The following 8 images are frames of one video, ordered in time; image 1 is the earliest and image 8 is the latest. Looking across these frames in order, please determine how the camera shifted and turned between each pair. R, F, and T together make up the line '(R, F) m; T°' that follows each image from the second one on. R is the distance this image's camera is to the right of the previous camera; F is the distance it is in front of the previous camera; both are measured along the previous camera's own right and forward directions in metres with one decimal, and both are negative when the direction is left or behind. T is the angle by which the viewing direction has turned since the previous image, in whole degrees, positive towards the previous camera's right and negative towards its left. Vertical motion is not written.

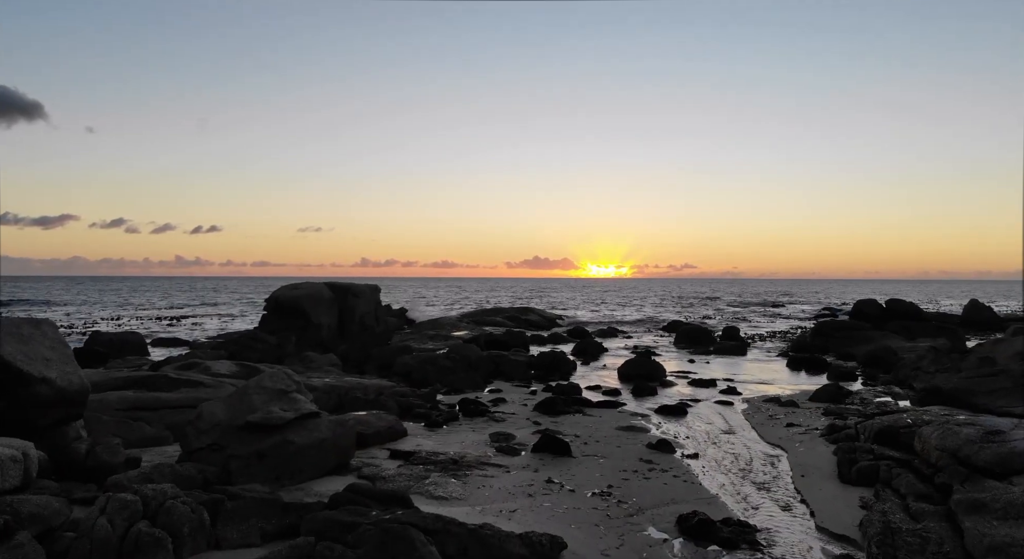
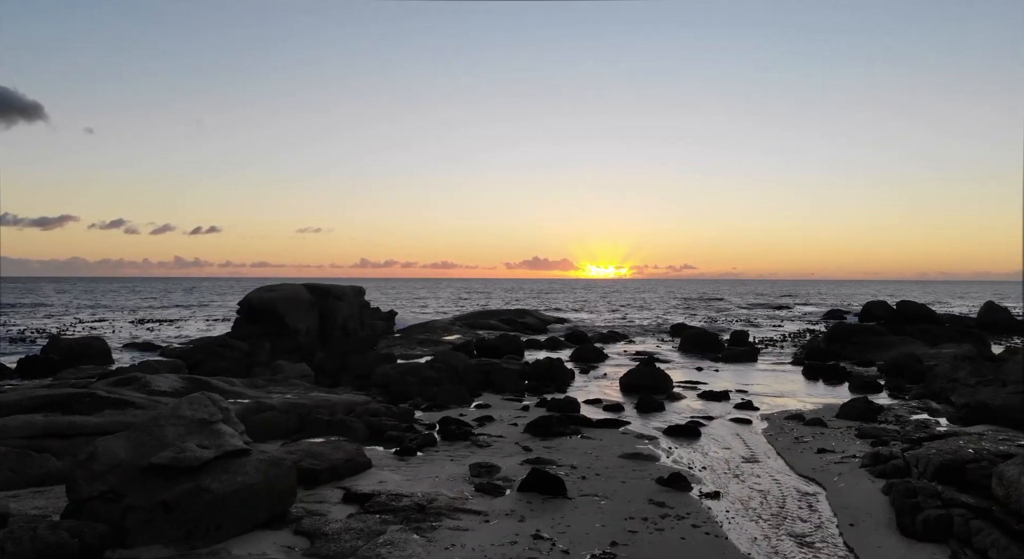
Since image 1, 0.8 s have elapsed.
(+0.3, +2.5) m; 0°
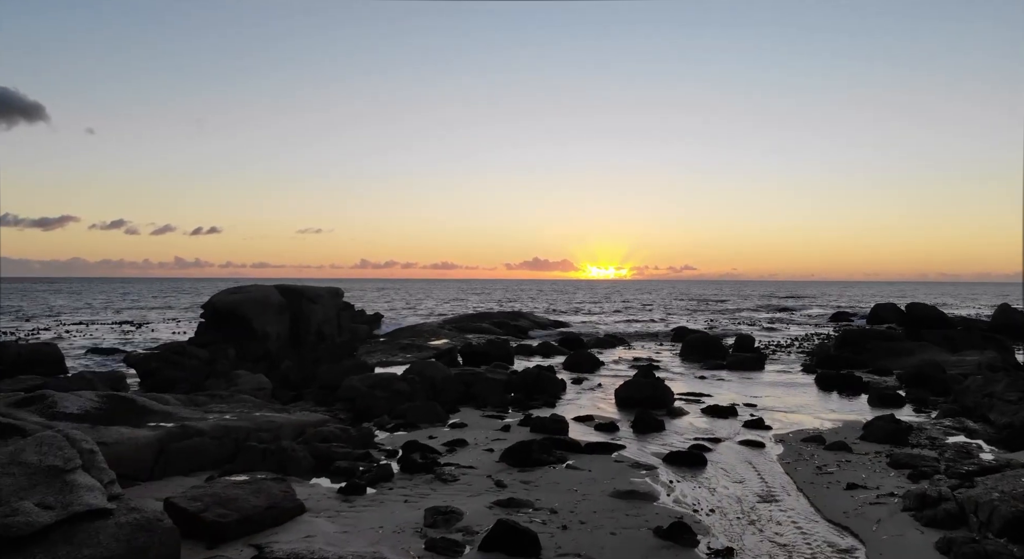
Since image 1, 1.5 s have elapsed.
(+0.5, +2.4) m; 0°
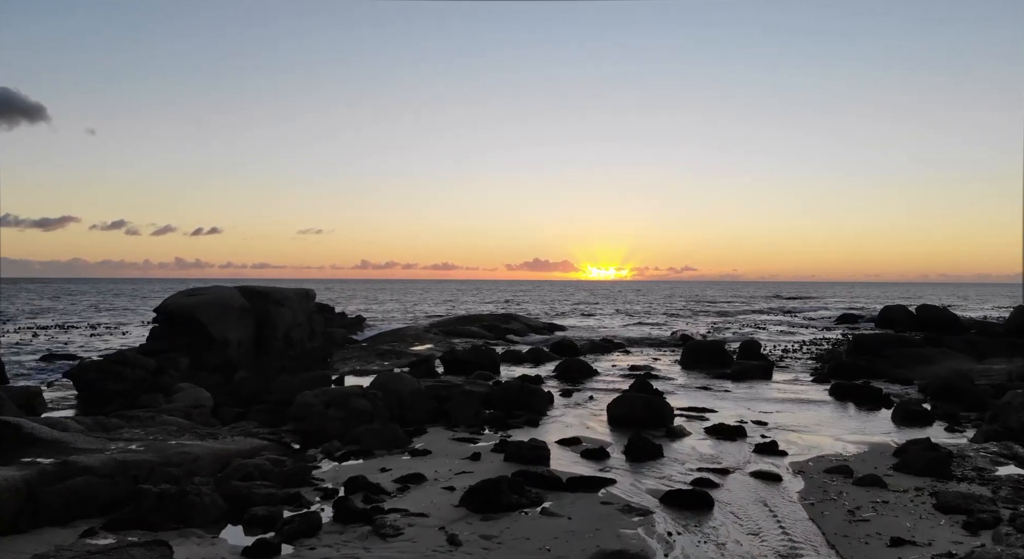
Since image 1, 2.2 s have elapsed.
(+0.6, +2.6) m; 0°
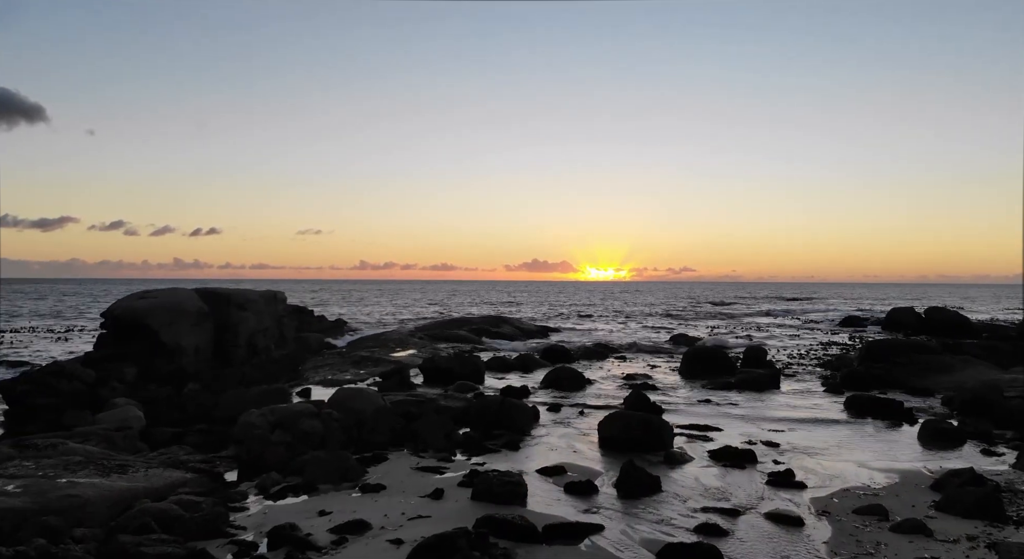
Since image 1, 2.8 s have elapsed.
(+0.5, +2.3) m; 0°
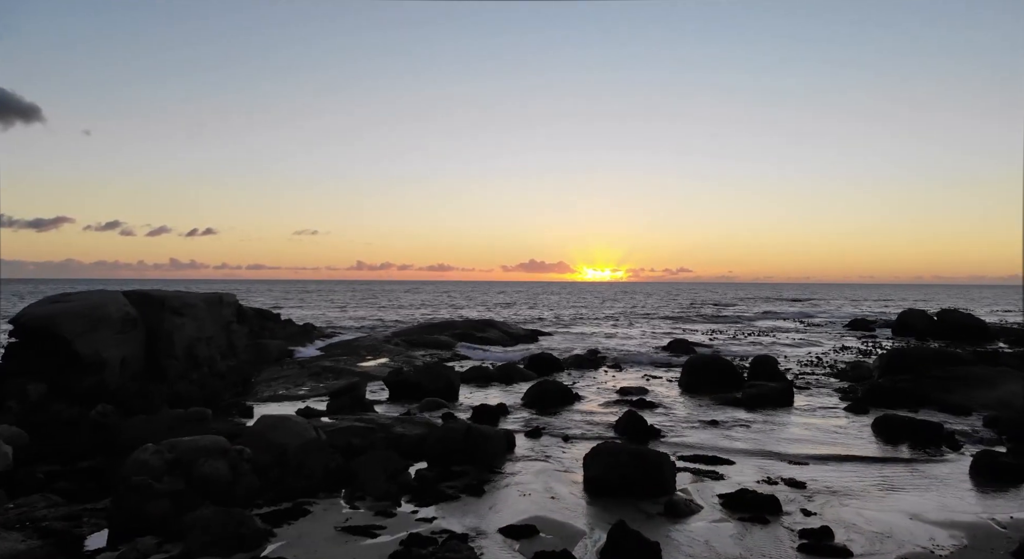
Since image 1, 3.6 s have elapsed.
(+0.6, +3.2) m; 0°
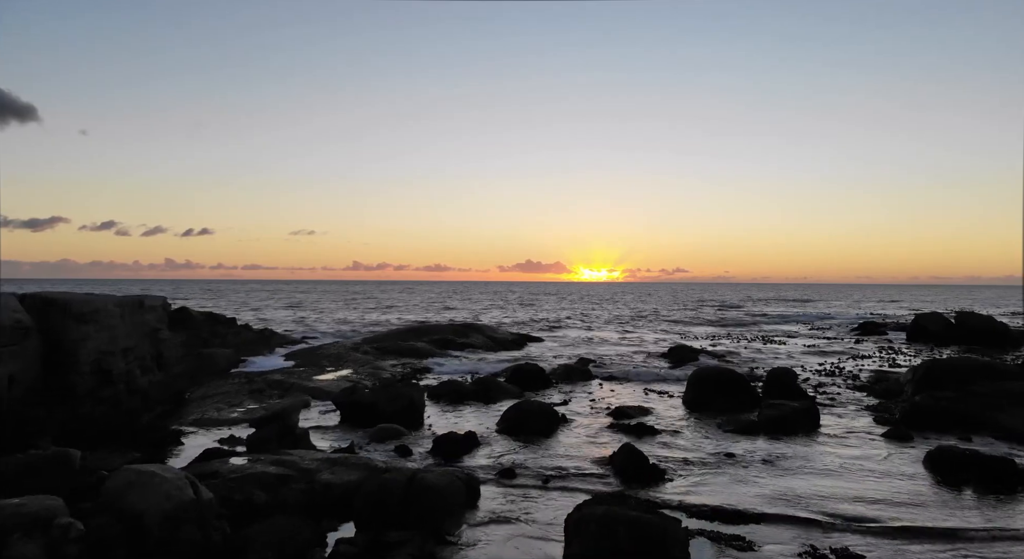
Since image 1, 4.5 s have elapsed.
(+0.6, +3.7) m; 0°
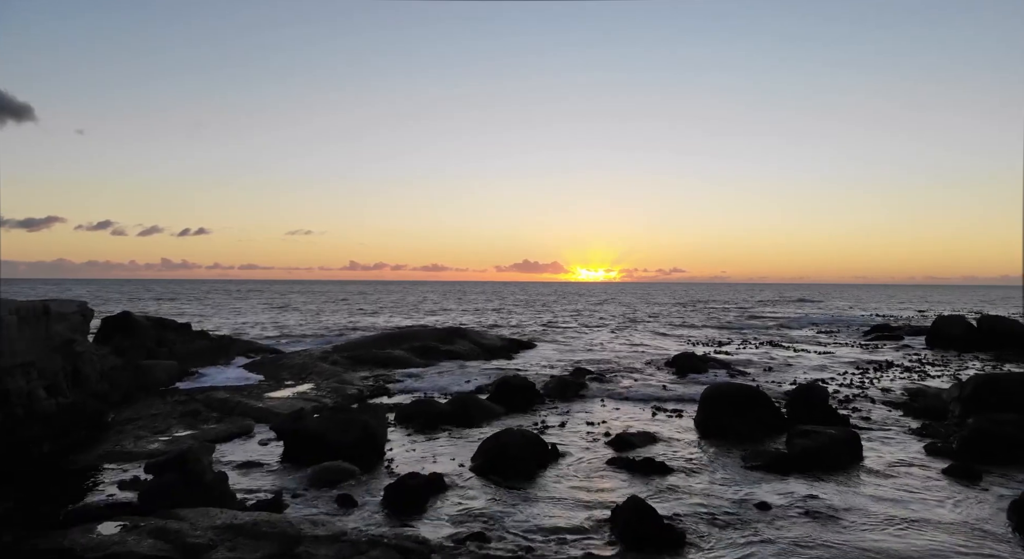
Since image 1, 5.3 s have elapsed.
(+0.4, +3.4) m; 0°
